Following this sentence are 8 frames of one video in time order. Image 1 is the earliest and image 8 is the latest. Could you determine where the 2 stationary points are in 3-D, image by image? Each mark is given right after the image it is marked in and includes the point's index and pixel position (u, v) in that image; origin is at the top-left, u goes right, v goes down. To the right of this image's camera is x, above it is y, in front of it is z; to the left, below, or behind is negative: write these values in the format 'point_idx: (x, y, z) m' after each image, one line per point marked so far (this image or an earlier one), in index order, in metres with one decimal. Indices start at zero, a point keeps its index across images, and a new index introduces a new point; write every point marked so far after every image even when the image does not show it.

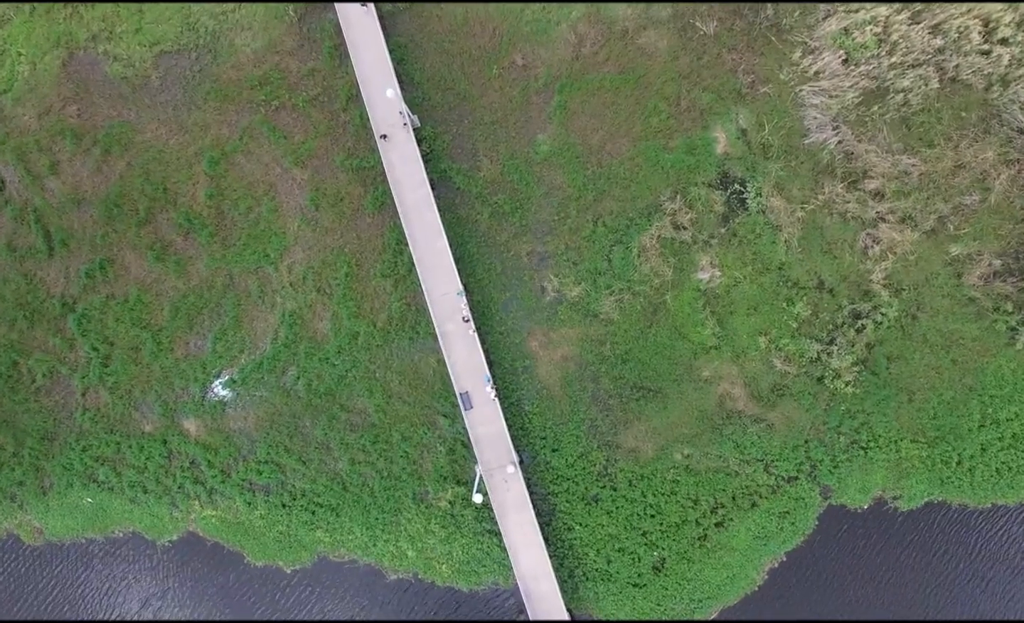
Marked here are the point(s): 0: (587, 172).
0: (+1.9, +3.5, +15.4) m
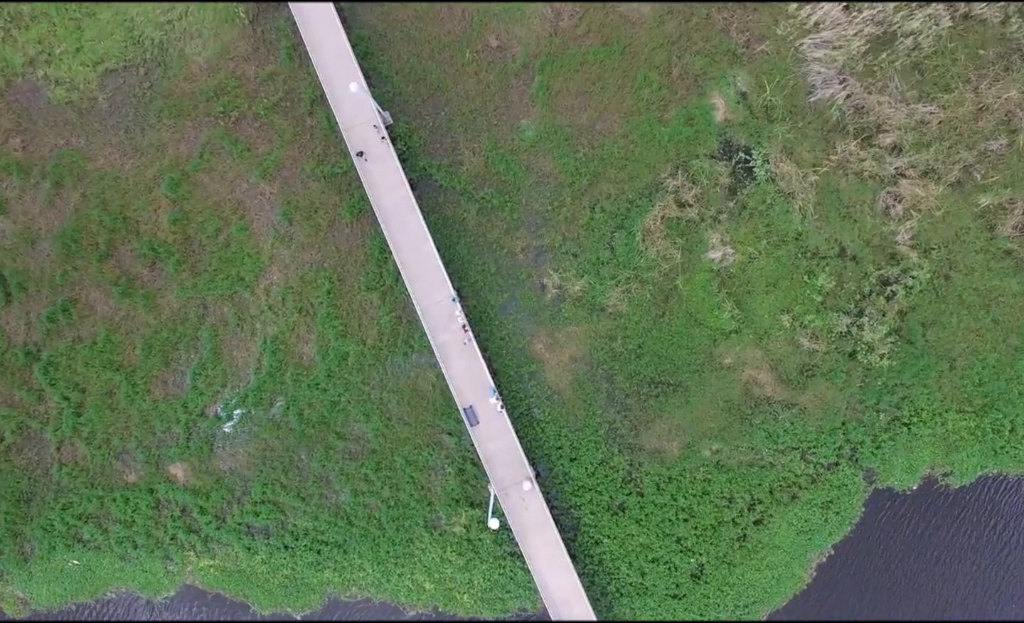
0: (+1.5, +3.6, +14.2) m
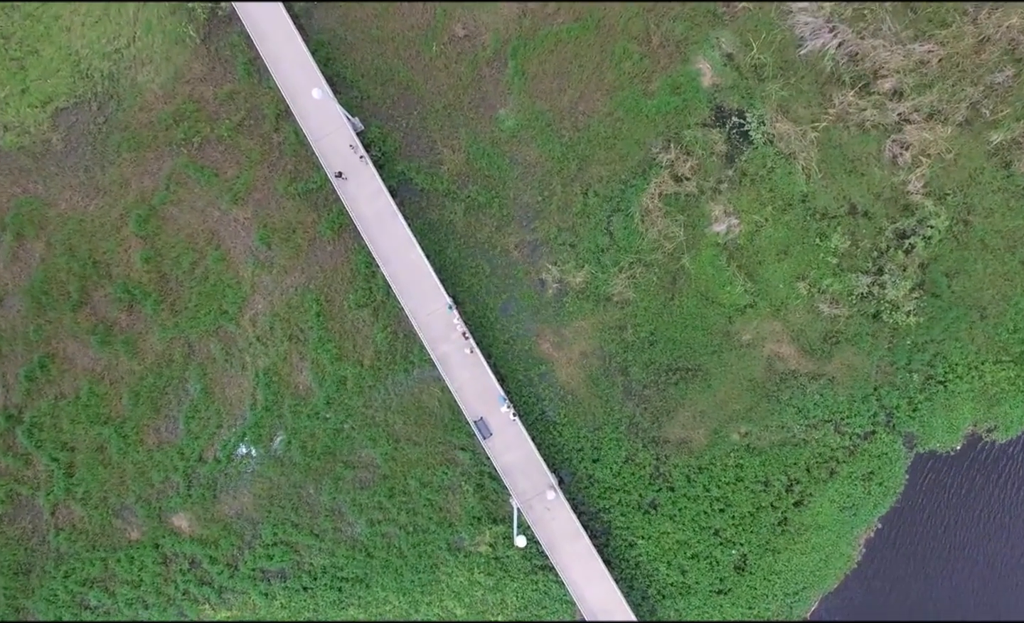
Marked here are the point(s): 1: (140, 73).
0: (+1.1, +3.7, +13.4) m
1: (-8.0, +5.1, +13.3) m
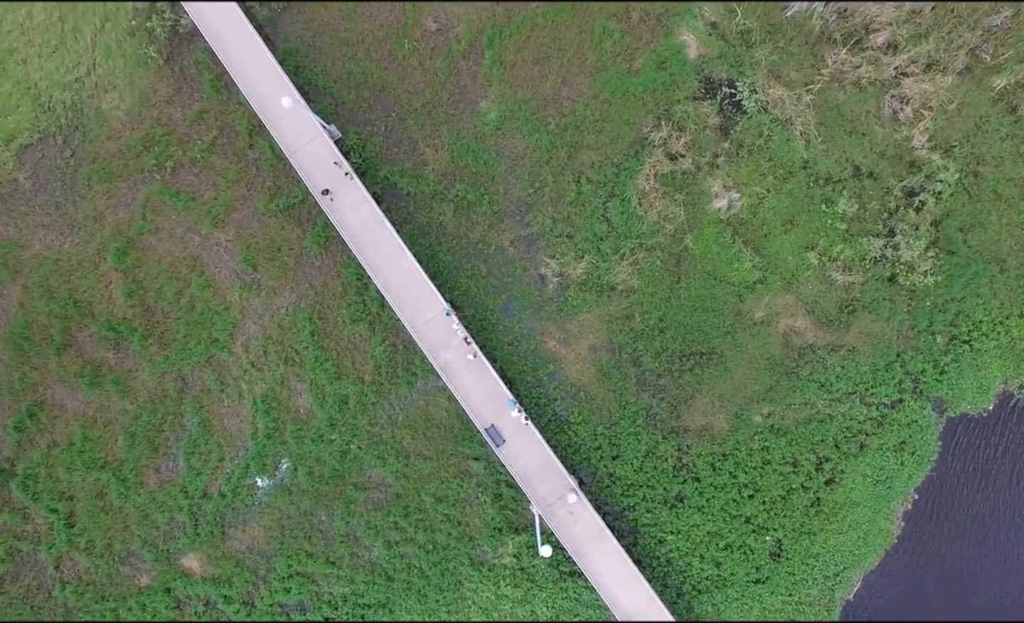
0: (+0.8, +3.8, +12.9) m
1: (-8.4, +4.3, +12.8) m
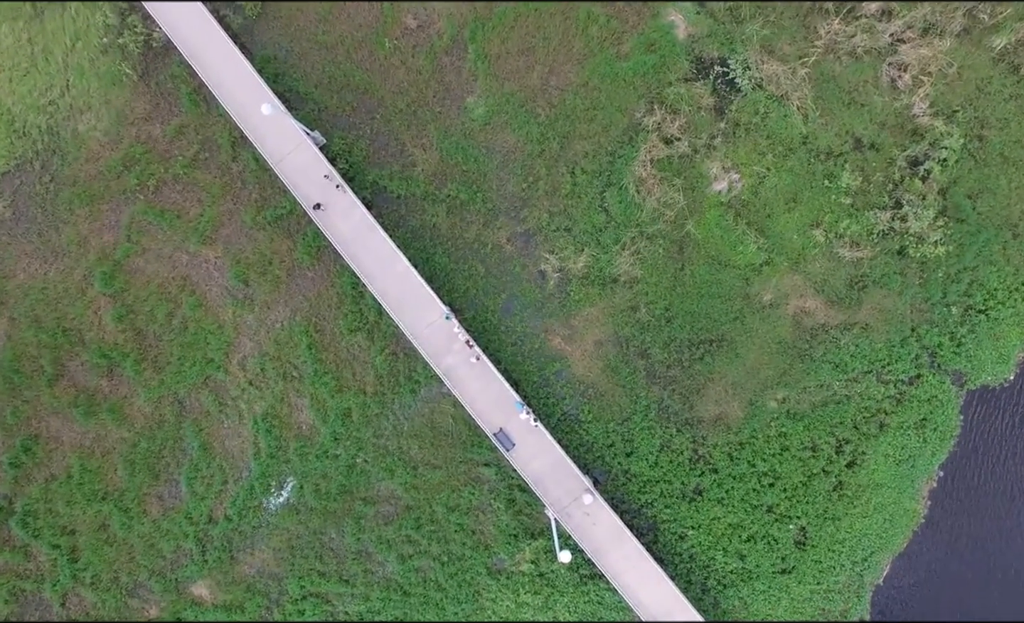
0: (+0.6, +3.9, +12.5) m
1: (-8.6, +3.8, +12.4) m
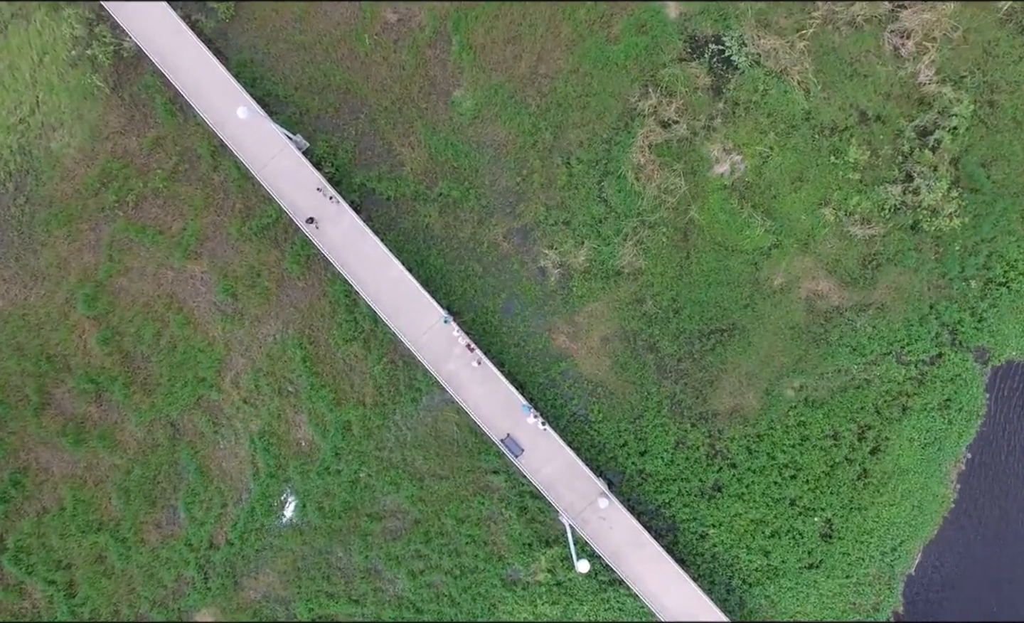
0: (+0.4, +3.9, +12.0) m
1: (-8.8, +3.3, +12.0) m
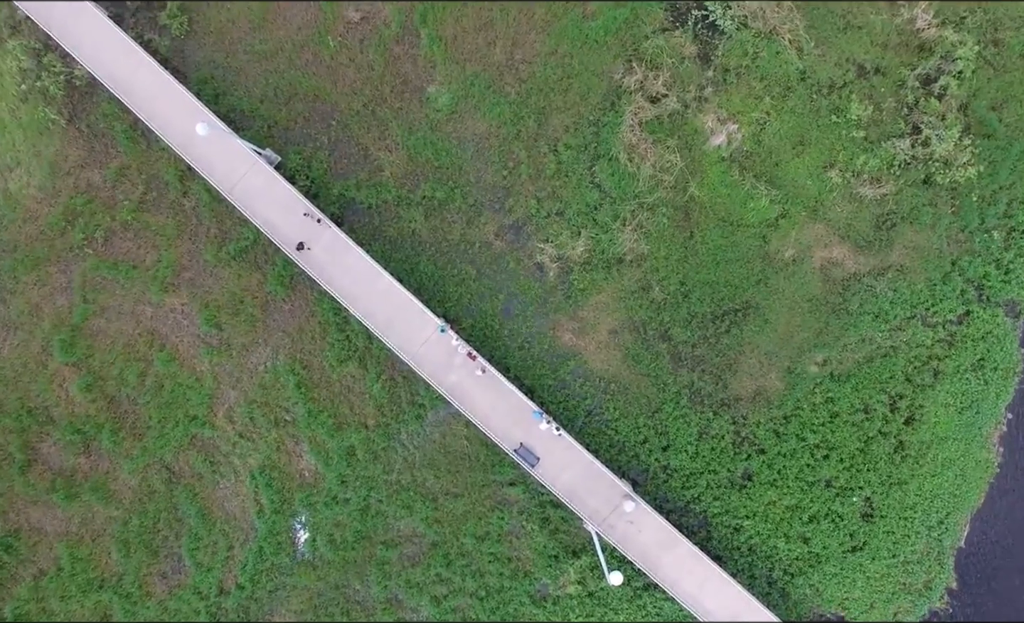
0: (0.0, +3.9, +11.4) m
1: (-9.1, +2.4, +11.3) m
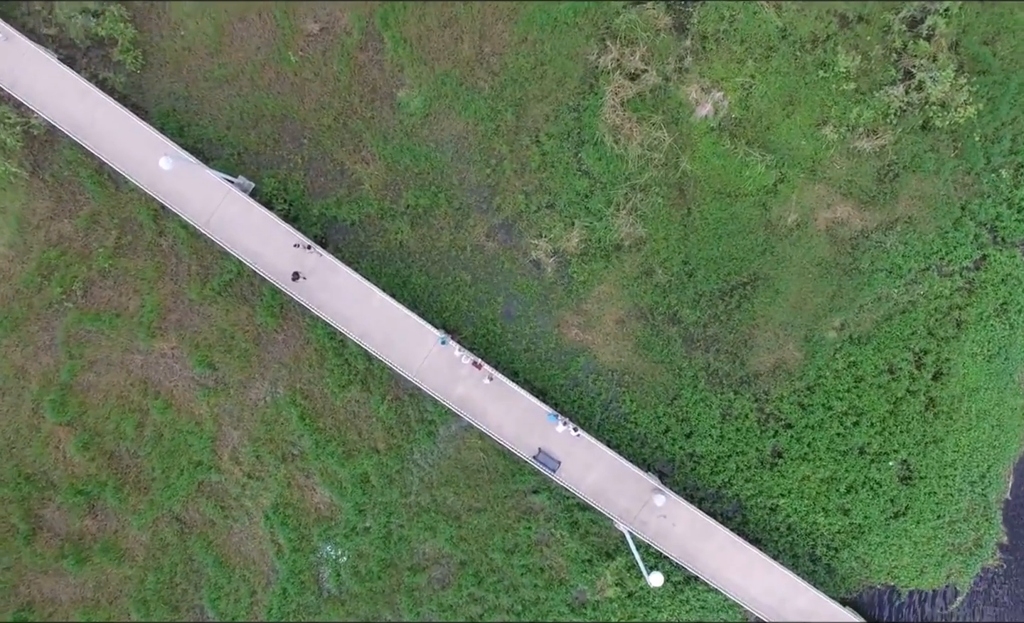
0: (-0.5, +3.8, +10.9) m
1: (-9.3, +1.2, +10.9) m
